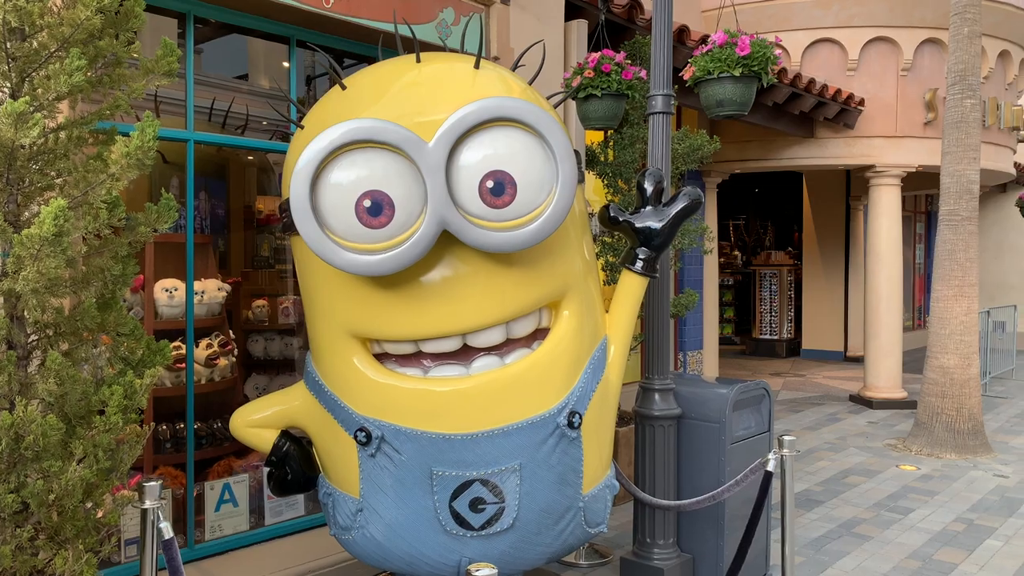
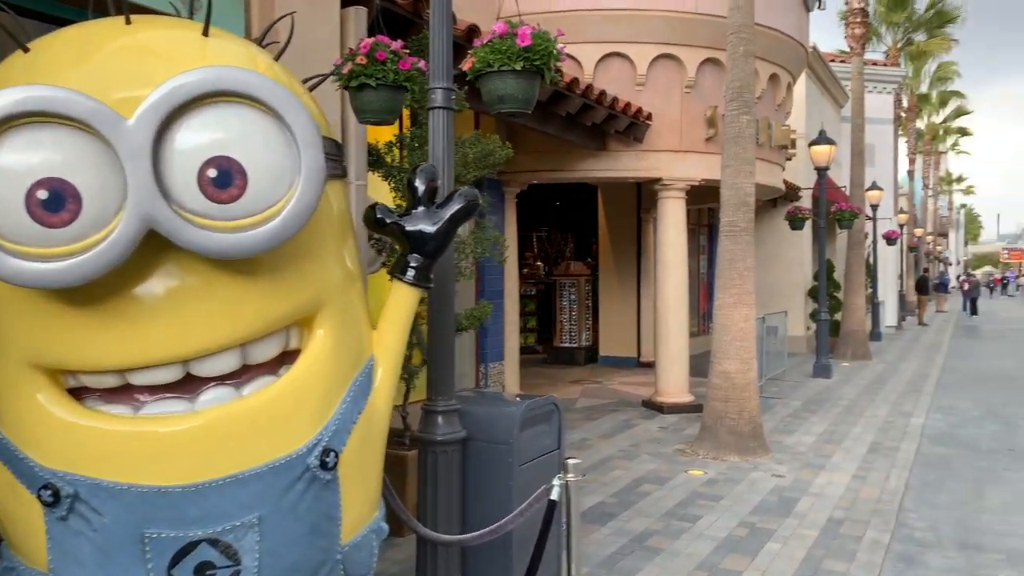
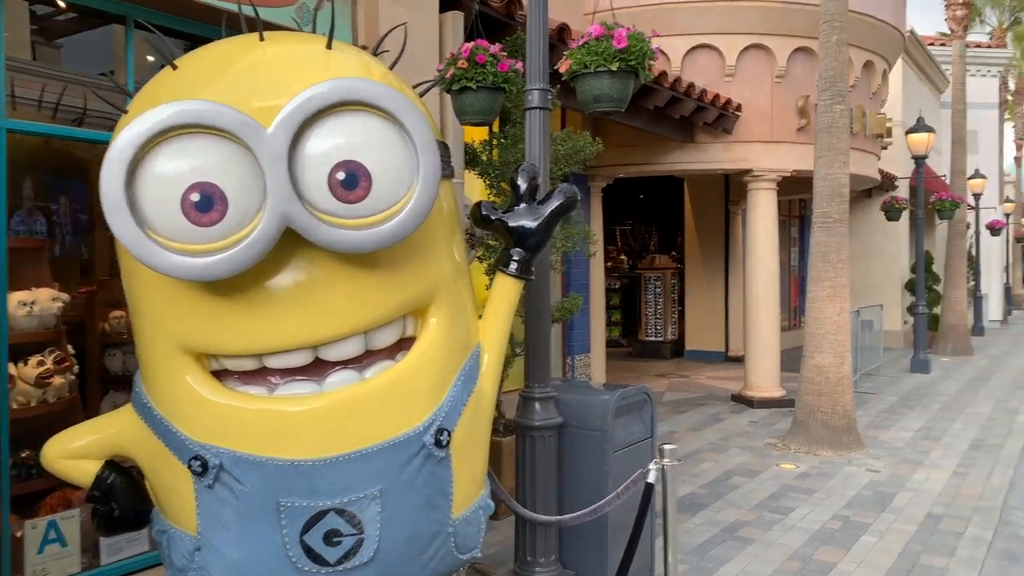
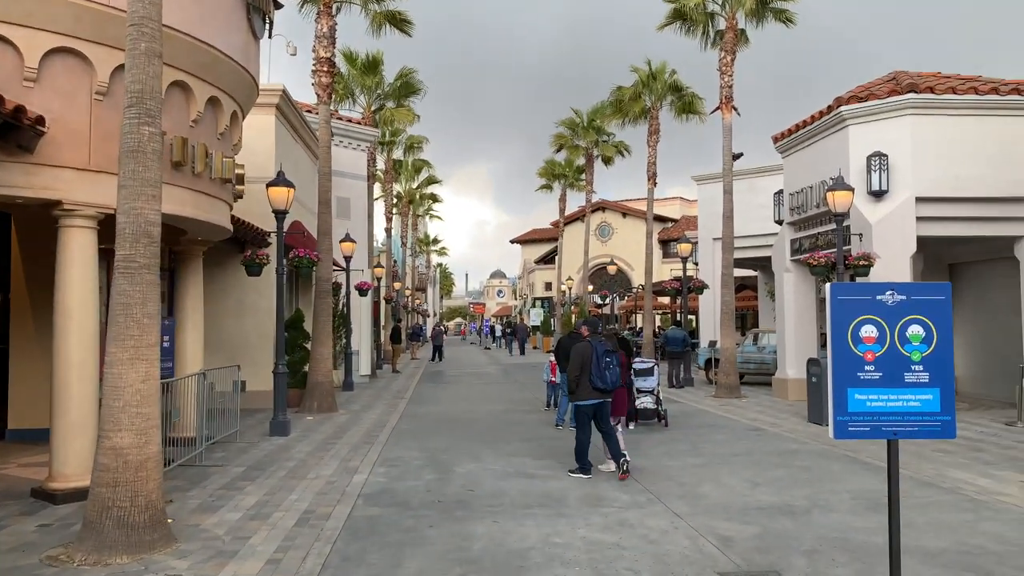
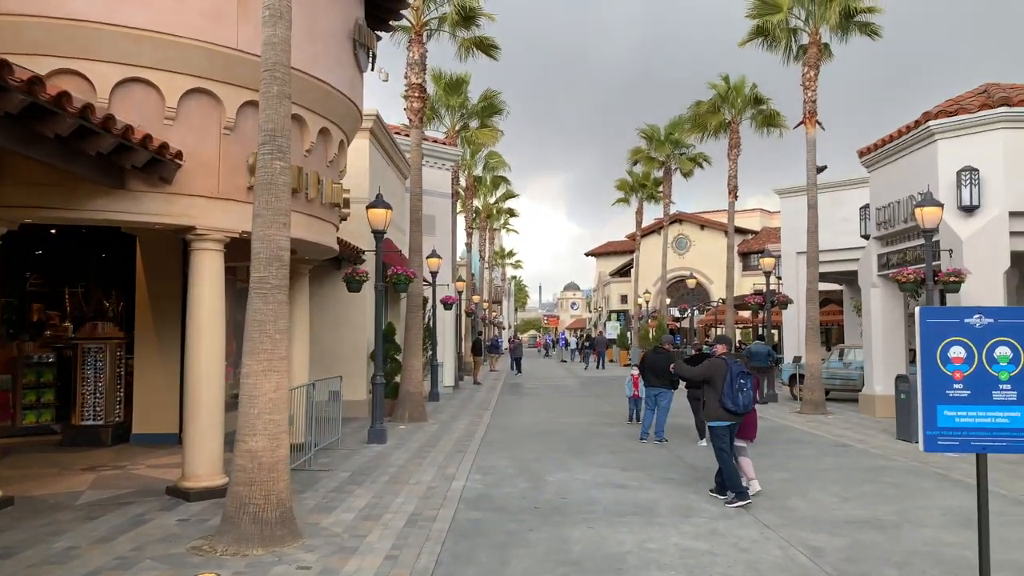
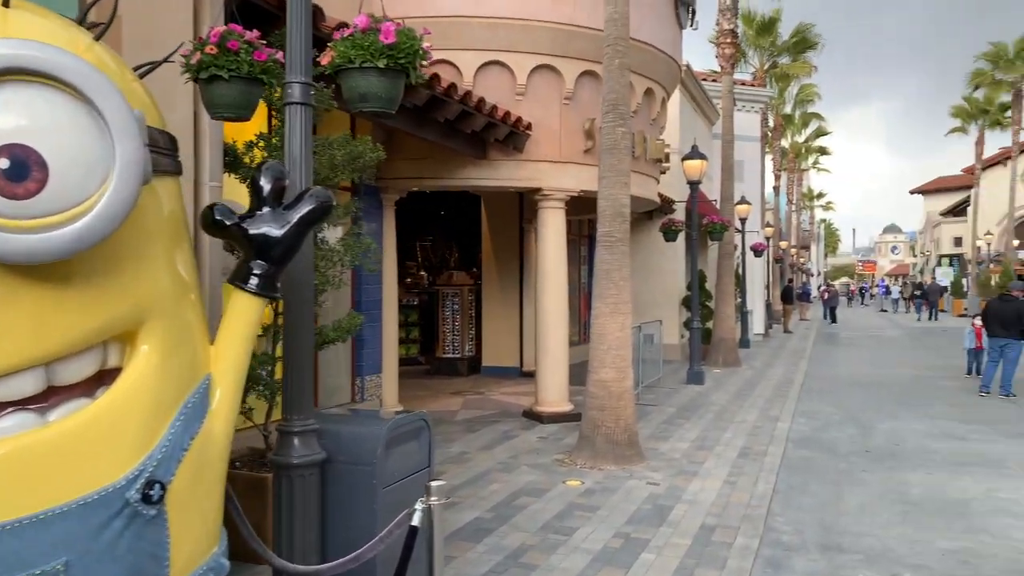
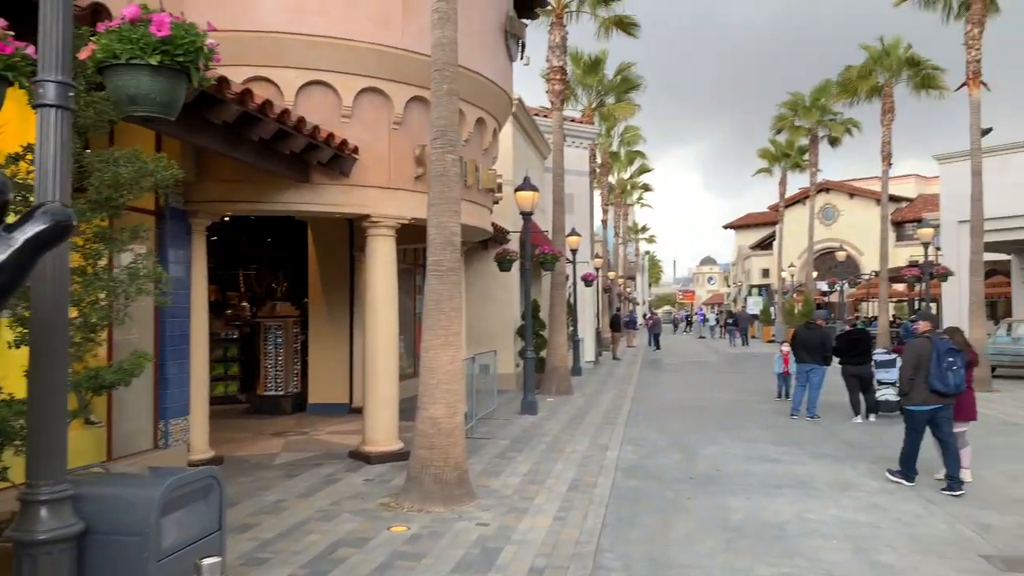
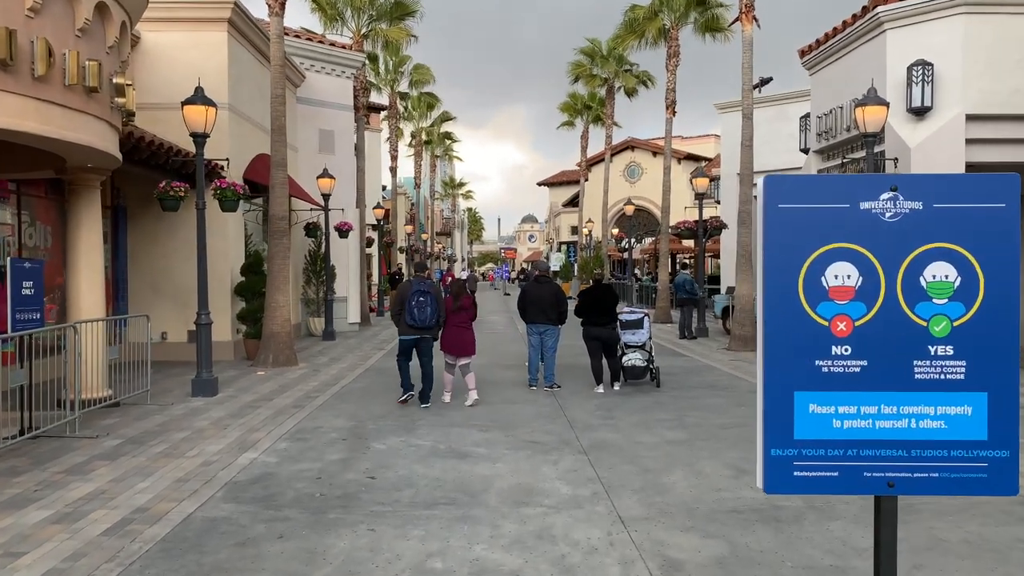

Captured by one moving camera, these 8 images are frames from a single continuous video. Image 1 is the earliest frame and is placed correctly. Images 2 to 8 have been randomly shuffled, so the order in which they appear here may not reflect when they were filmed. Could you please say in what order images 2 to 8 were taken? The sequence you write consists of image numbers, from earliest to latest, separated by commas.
3, 2, 6, 7, 5, 4, 8
